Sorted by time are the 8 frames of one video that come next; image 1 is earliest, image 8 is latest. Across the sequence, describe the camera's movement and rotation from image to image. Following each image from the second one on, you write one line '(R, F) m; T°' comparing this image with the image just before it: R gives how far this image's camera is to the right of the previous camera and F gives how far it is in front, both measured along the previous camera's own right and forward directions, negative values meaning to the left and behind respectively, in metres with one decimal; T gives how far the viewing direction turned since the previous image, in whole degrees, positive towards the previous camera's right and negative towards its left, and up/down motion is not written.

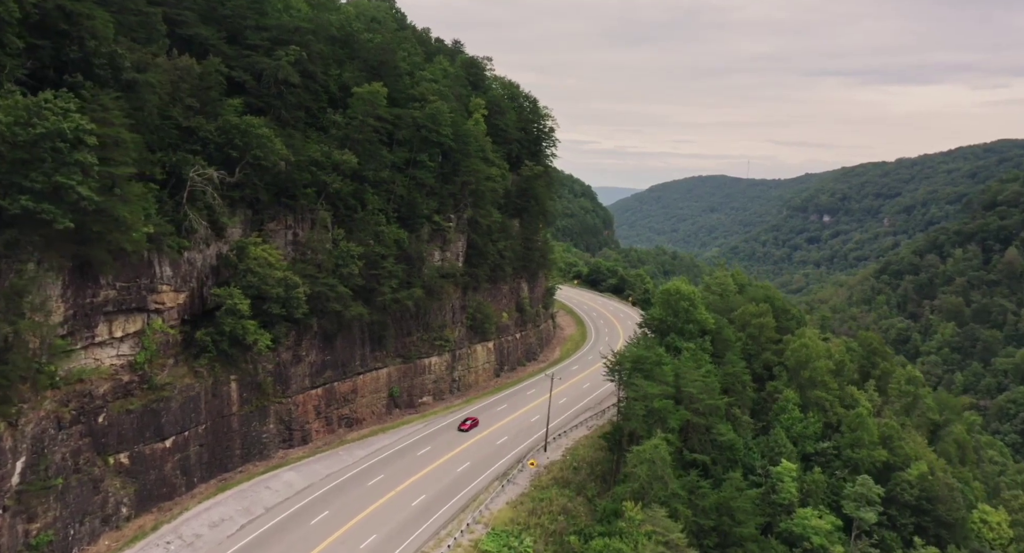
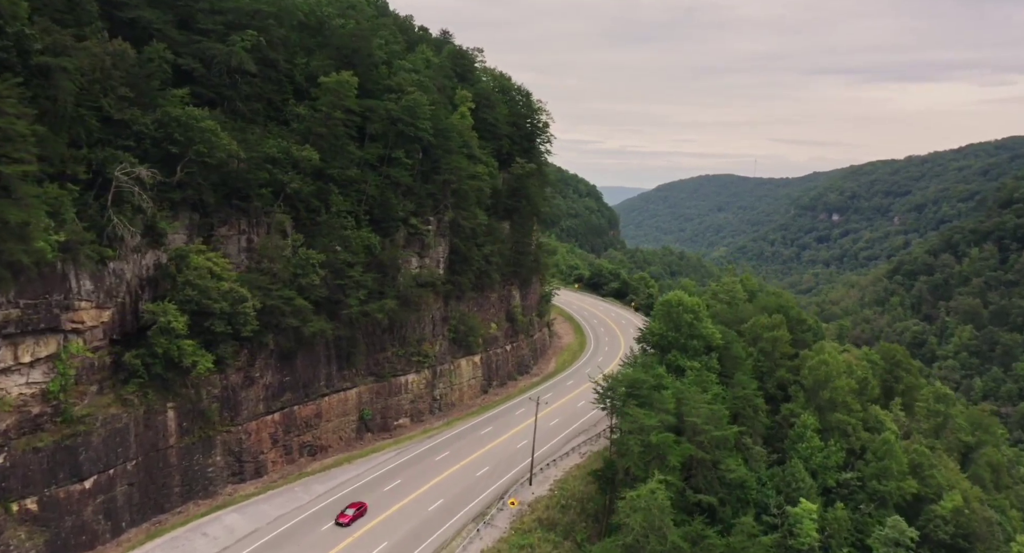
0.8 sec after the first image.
(+1.4, +5.2) m; -1°
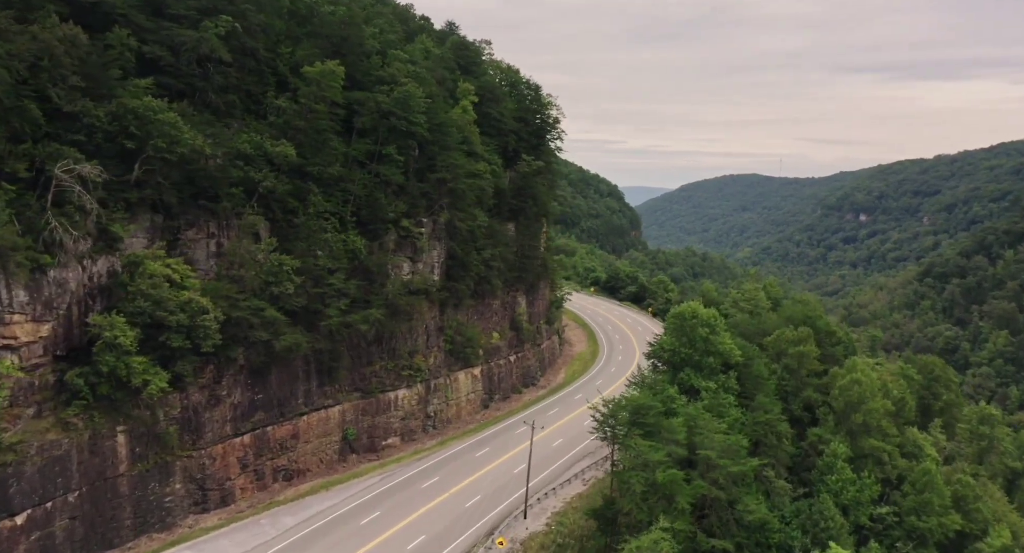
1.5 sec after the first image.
(+1.3, +4.0) m; -2°
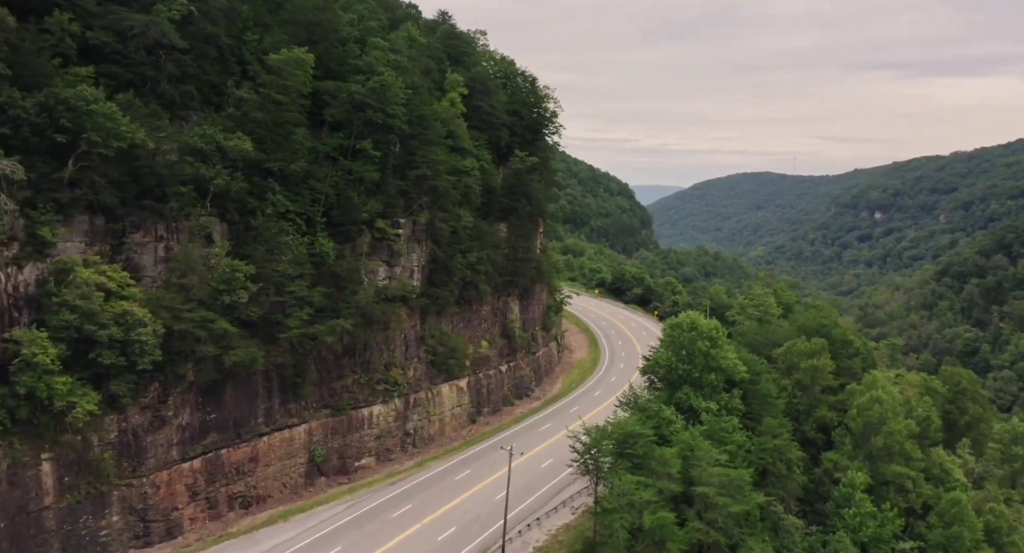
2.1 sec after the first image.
(+1.4, +3.7) m; -1°
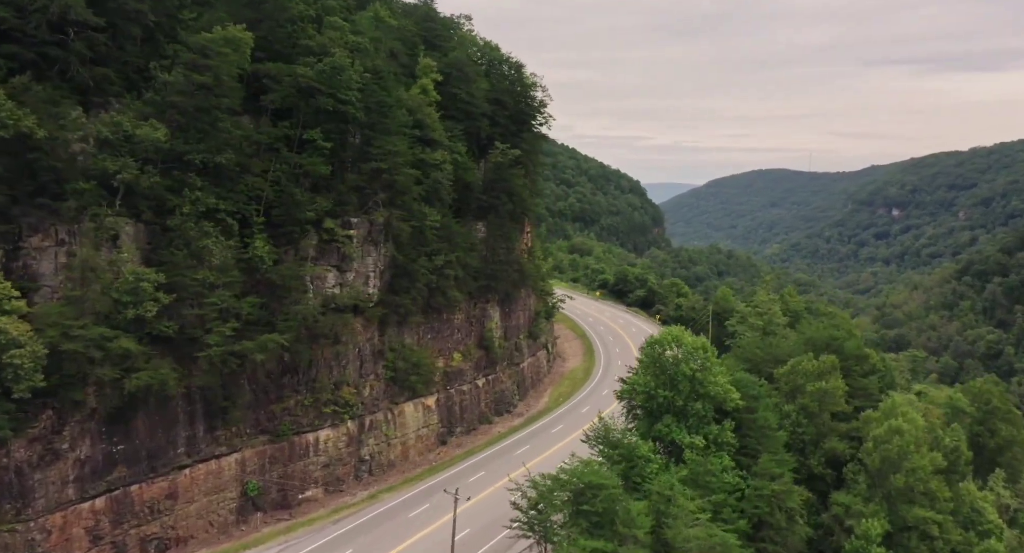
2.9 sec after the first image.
(+2.2, +4.9) m; -1°
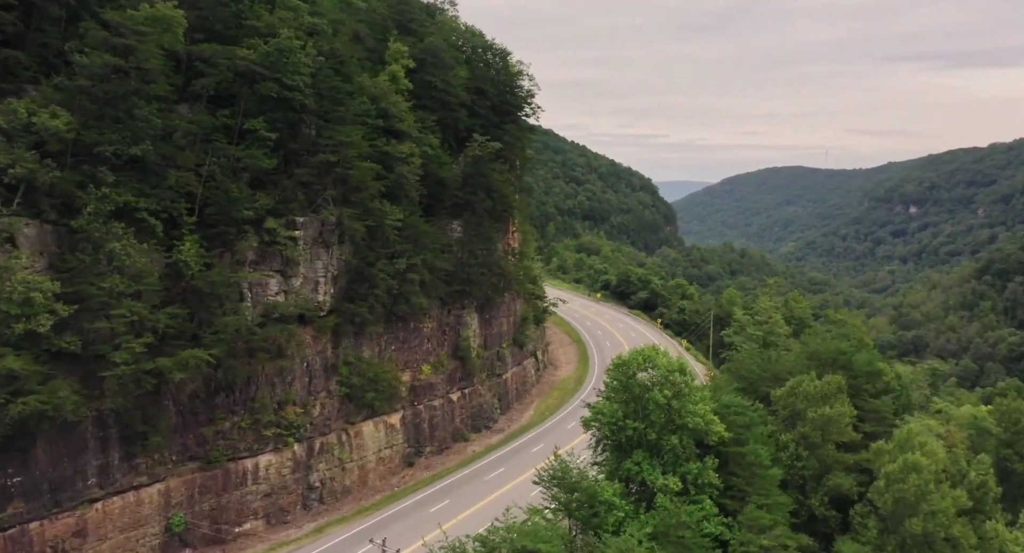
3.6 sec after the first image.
(+2.0, +4.1) m; -1°
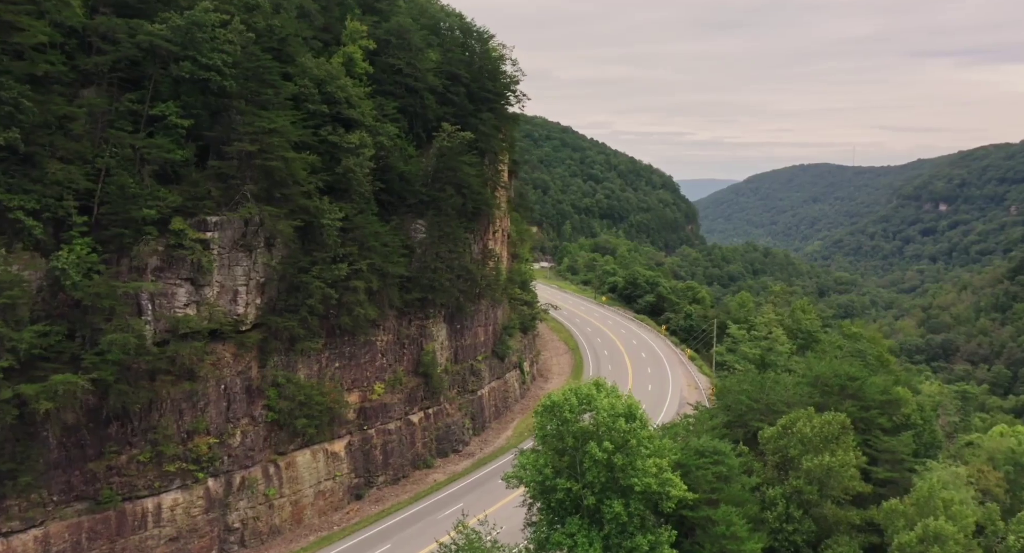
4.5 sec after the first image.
(+2.7, +4.9) m; -2°
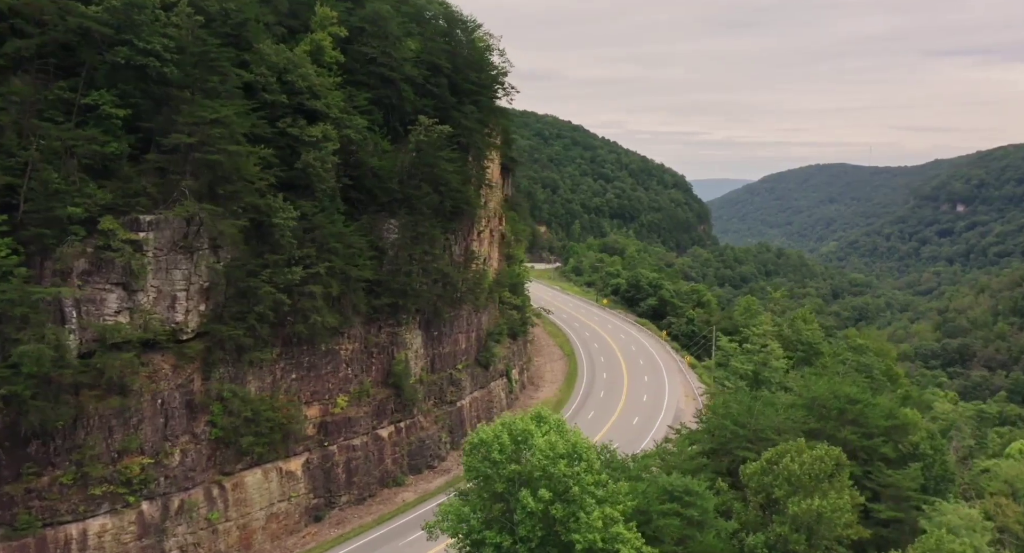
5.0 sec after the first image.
(+1.6, +2.7) m; -1°
